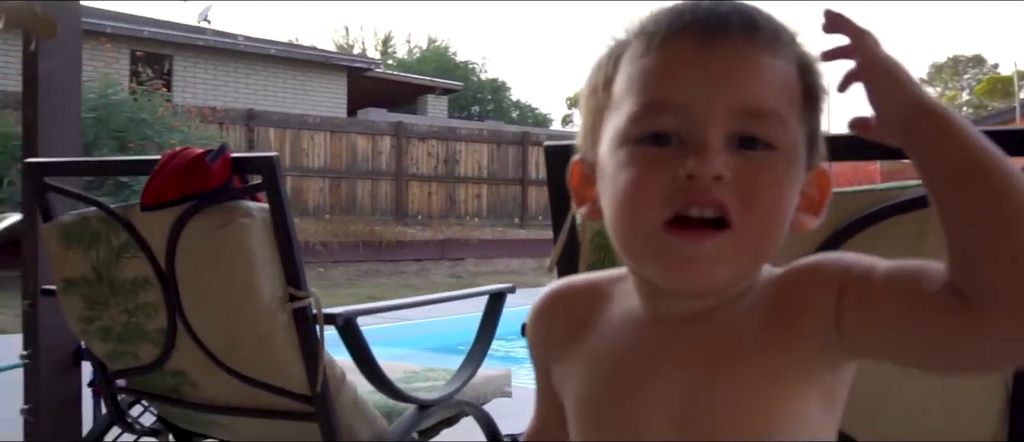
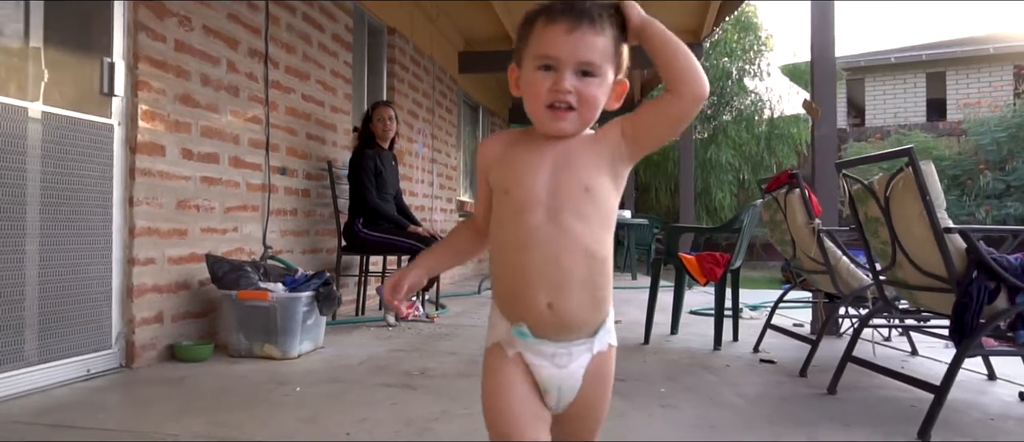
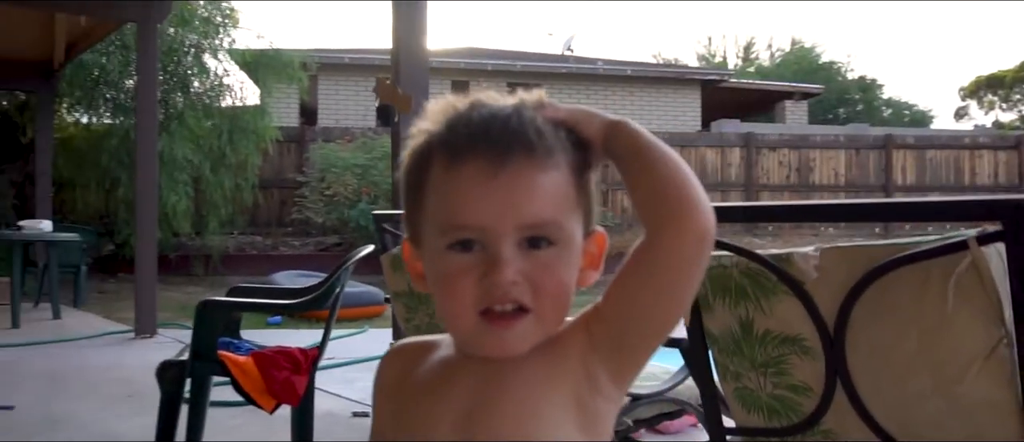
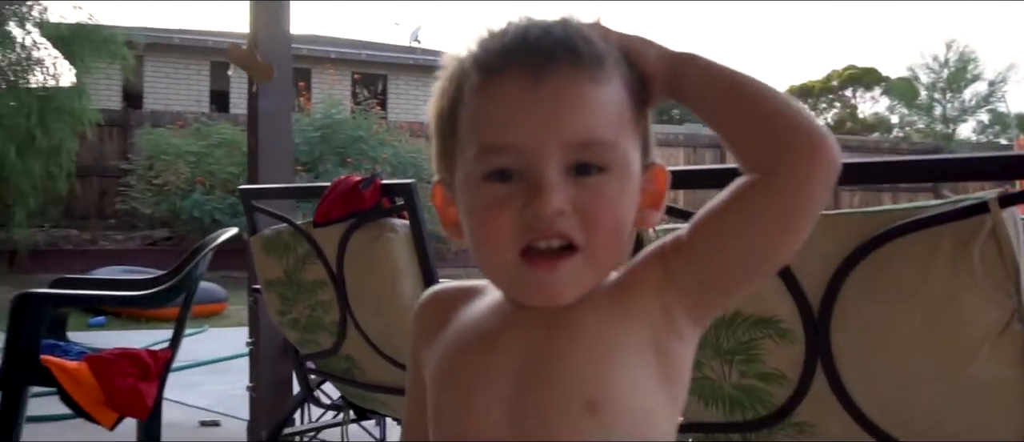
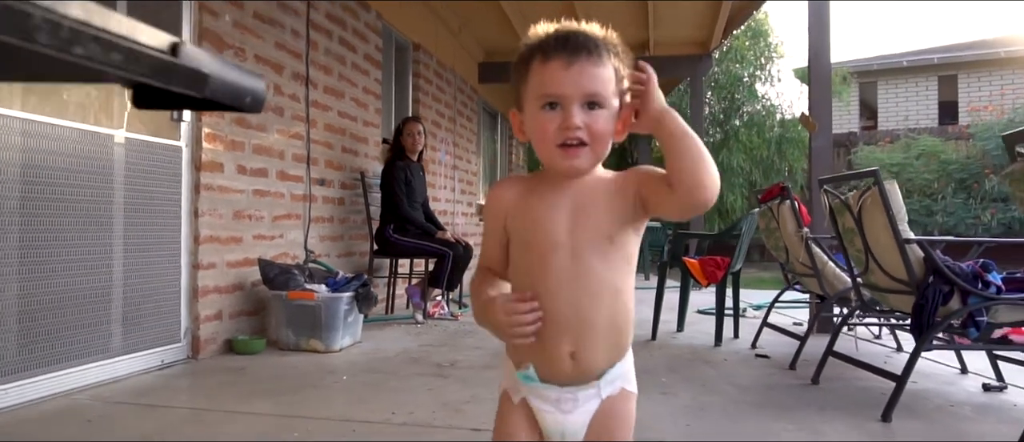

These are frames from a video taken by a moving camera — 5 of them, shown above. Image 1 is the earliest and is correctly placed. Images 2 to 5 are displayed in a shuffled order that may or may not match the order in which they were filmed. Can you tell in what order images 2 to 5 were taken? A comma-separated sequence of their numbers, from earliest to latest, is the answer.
4, 3, 2, 5
